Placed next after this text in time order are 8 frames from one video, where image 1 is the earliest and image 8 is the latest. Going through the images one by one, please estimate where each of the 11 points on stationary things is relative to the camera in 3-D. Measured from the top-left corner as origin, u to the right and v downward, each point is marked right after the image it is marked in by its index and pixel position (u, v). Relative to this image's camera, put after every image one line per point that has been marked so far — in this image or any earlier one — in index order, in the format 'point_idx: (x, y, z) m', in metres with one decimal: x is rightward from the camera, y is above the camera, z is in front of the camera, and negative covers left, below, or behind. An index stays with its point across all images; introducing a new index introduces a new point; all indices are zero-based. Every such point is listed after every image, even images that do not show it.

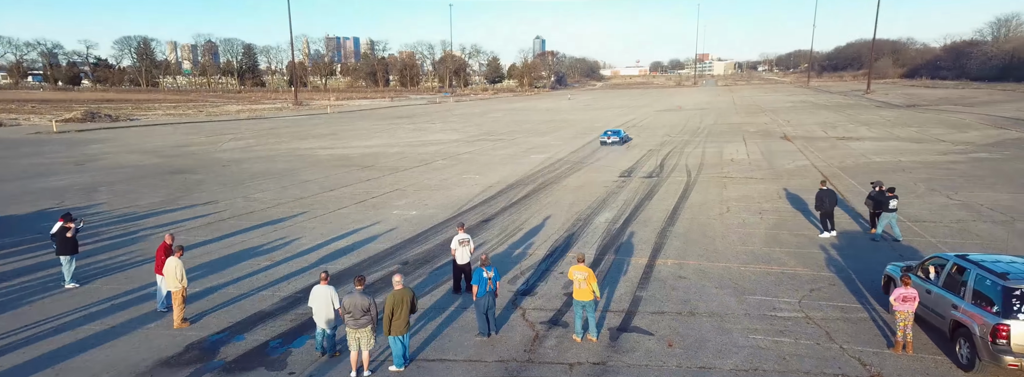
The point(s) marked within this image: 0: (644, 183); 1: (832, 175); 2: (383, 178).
0: (+2.9, +0.1, +11.1) m
1: (+6.9, +0.3, +10.8) m
2: (-3.3, +0.3, +13.2) m
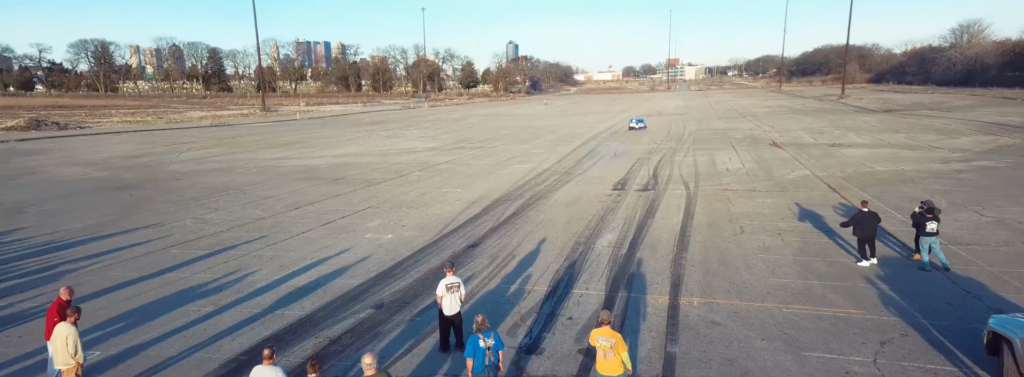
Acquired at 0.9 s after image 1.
0: (+2.6, -0.2, +10.2) m
1: (+6.6, 0.0, +10.2) m
2: (-3.7, -0.1, +12.1) m
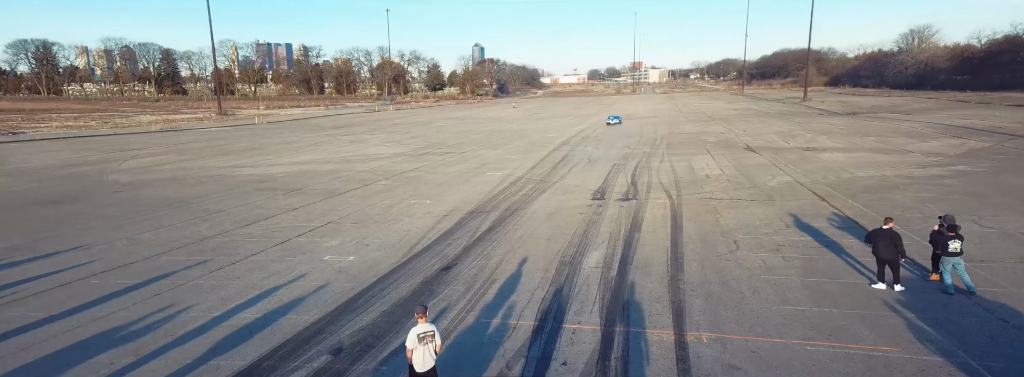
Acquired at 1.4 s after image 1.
0: (+2.1, -0.4, +9.6) m
1: (+6.1, -0.1, +9.8) m
2: (-4.3, -0.4, +11.1) m
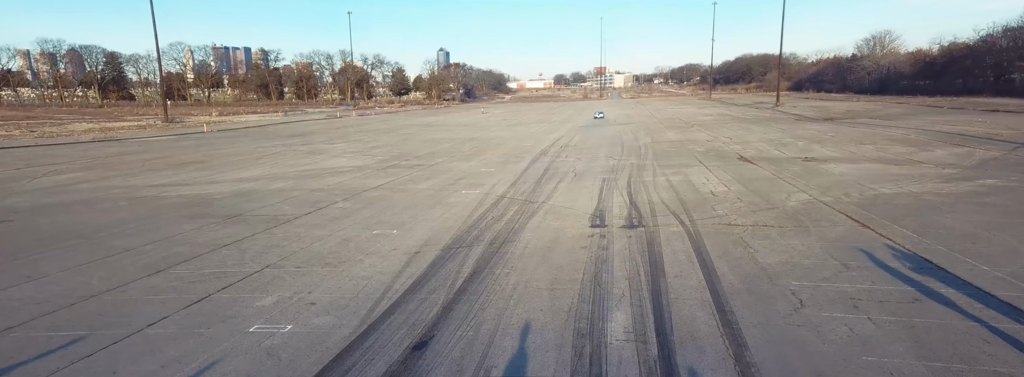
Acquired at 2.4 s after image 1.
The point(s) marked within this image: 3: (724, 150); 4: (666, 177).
0: (+1.9, -0.8, +8.0) m
1: (+5.8, -0.5, +8.5) m
2: (-4.6, -0.9, +9.0) m
3: (+7.8, +1.4, +18.6) m
4: (+4.3, +0.3, +14.0) m
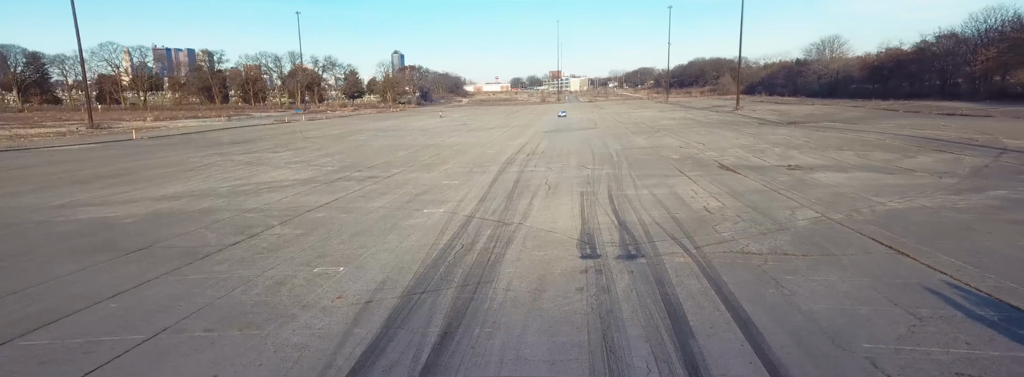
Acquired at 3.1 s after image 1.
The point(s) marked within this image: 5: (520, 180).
0: (+1.6, -1.1, +6.6) m
1: (+5.5, -0.8, +7.4) m
2: (-5.0, -1.3, +7.1) m
3: (+6.6, +1.1, +17.7) m
4: (+3.4, 0.0, +12.8) m
5: (+0.2, +0.3, +14.8) m
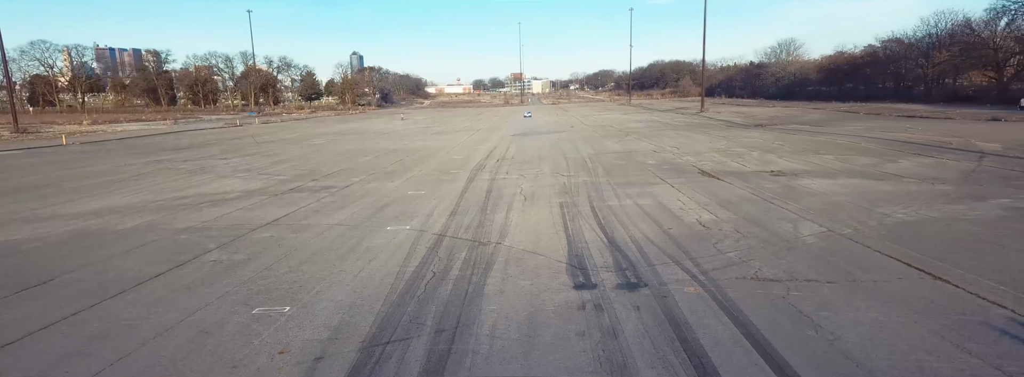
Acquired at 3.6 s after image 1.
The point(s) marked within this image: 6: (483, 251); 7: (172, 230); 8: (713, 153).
0: (+1.5, -1.4, +5.5) m
1: (+5.2, -0.9, +6.6) m
2: (-5.2, -1.6, +5.6) m
3: (+5.6, +0.9, +17.0) m
4: (+2.8, -0.2, +11.9) m
5: (-0.5, 0.0, +13.7) m
6: (-0.5, -1.0, +8.1) m
7: (-6.9, -0.9, +10.2) m
8: (+7.6, +1.4, +19.0) m
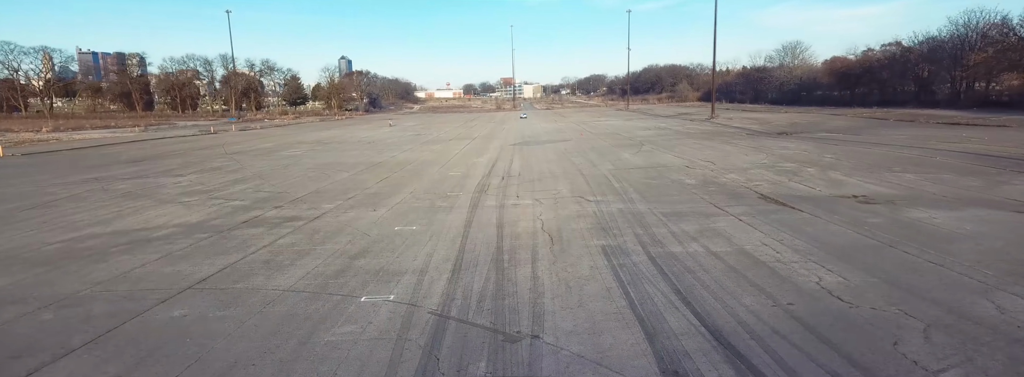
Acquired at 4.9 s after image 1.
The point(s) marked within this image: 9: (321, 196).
0: (+2.0, -2.0, +2.4) m
1: (+5.8, -1.6, +3.5) m
2: (-4.6, -2.3, +2.3) m
3: (+5.9, +0.2, +13.9) m
4: (+3.2, -0.9, +8.8) m
5: (-0.2, -0.7, +10.5) m
6: (0.0, -1.7, +5.0) m
7: (-6.5, -1.6, +6.9) m
8: (+7.8, +0.7, +16.0) m
9: (-5.6, -0.2, +14.6) m
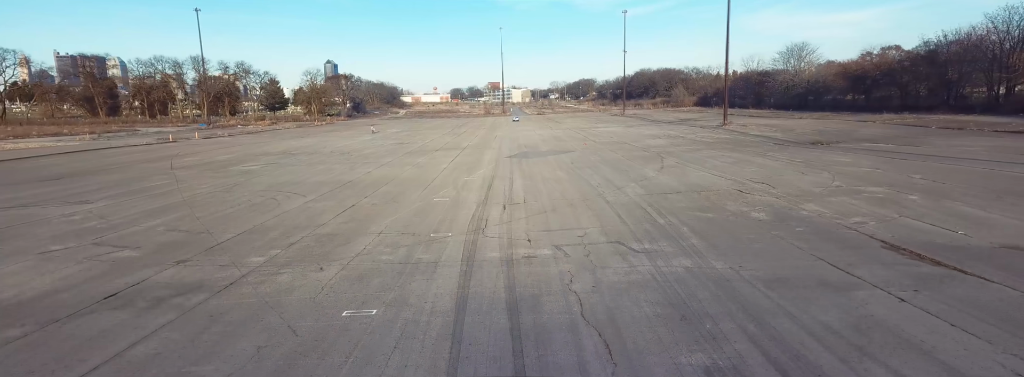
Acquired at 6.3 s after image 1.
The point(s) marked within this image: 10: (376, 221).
0: (+2.5, -2.7, -1.6) m
1: (+6.2, -2.2, -0.4) m
2: (-4.2, -3.0, -1.9) m
3: (+6.1, -0.6, +10.1) m
4: (+3.5, -1.7, +4.8) m
5: (+0.1, -1.5, +6.5) m
6: (+0.4, -2.4, +0.9) m
7: (-6.1, -2.4, +2.7) m
8: (+8.0, -0.1, +12.2) m
9: (-5.4, -1.1, +10.4) m
10: (-3.3, -0.7, +12.0) m
